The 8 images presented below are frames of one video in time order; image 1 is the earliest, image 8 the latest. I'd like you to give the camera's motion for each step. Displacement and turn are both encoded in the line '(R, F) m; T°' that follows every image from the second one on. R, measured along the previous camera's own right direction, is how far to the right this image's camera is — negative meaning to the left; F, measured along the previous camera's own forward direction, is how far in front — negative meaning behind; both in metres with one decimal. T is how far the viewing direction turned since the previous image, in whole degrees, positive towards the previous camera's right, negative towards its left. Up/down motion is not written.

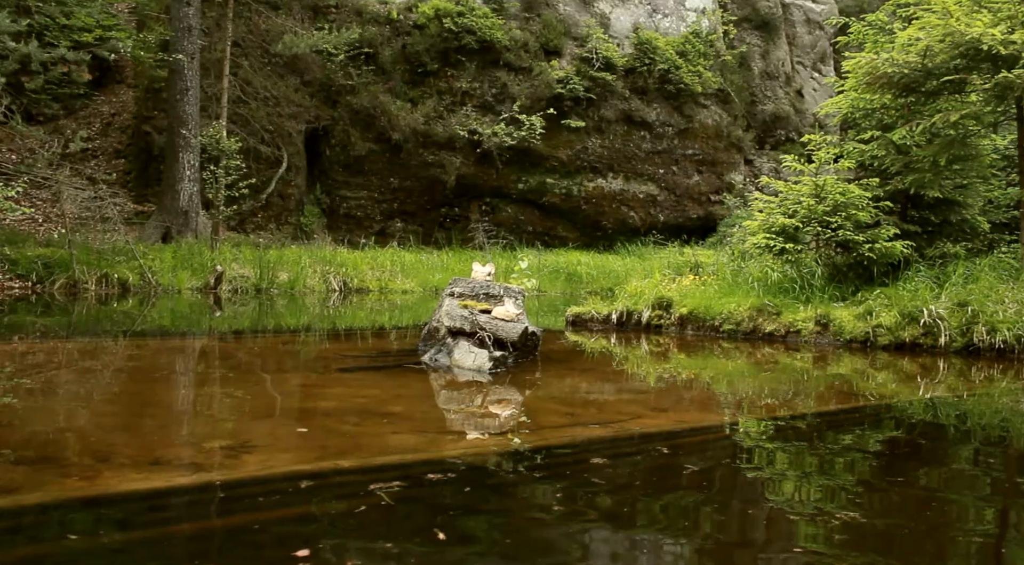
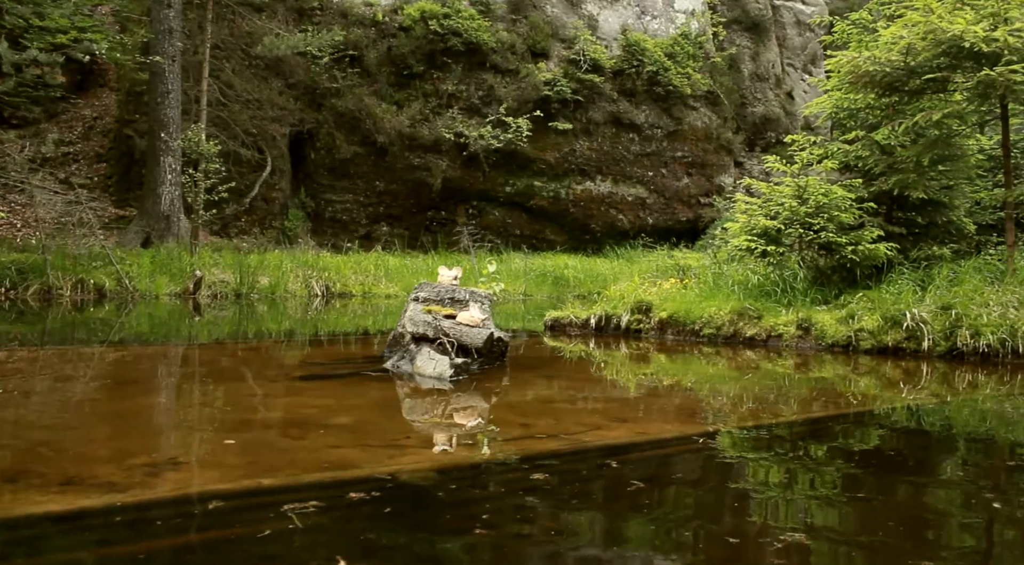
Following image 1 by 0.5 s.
(+0.2, +0.2) m; 0°
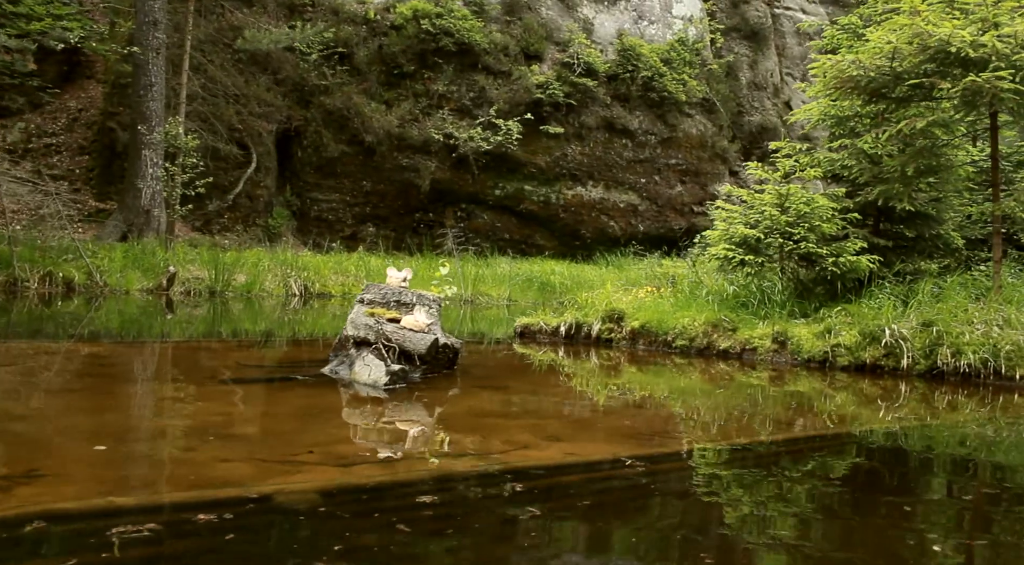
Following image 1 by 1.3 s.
(+0.3, +0.3) m; 0°
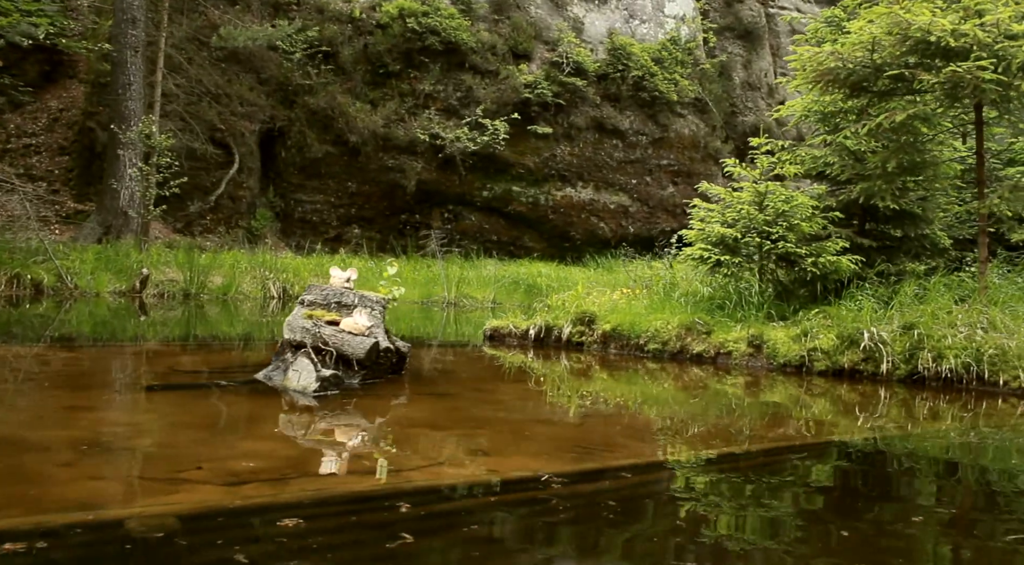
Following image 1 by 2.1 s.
(+0.3, +0.3) m; 0°
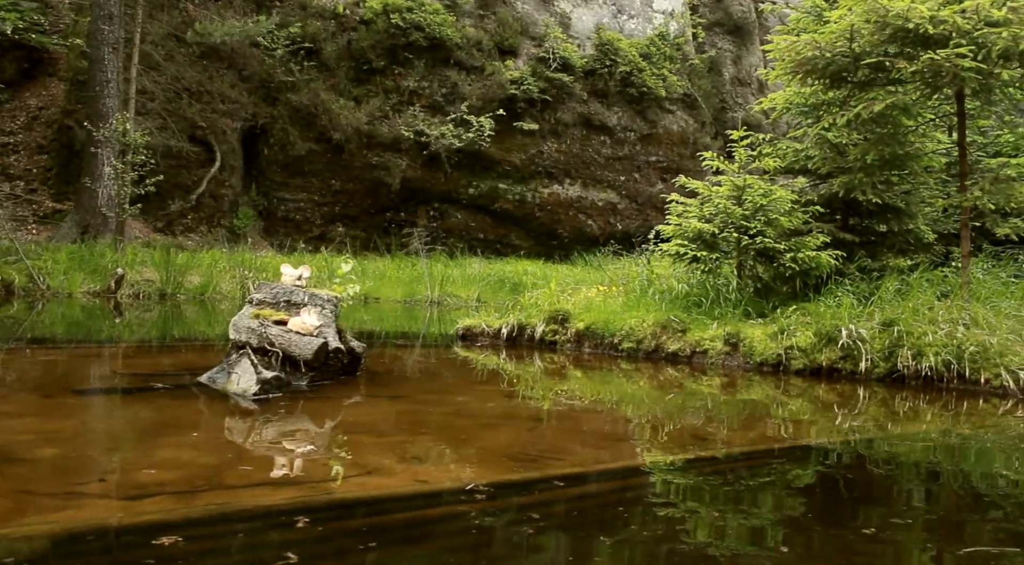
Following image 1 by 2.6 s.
(+0.2, +0.2) m; 0°
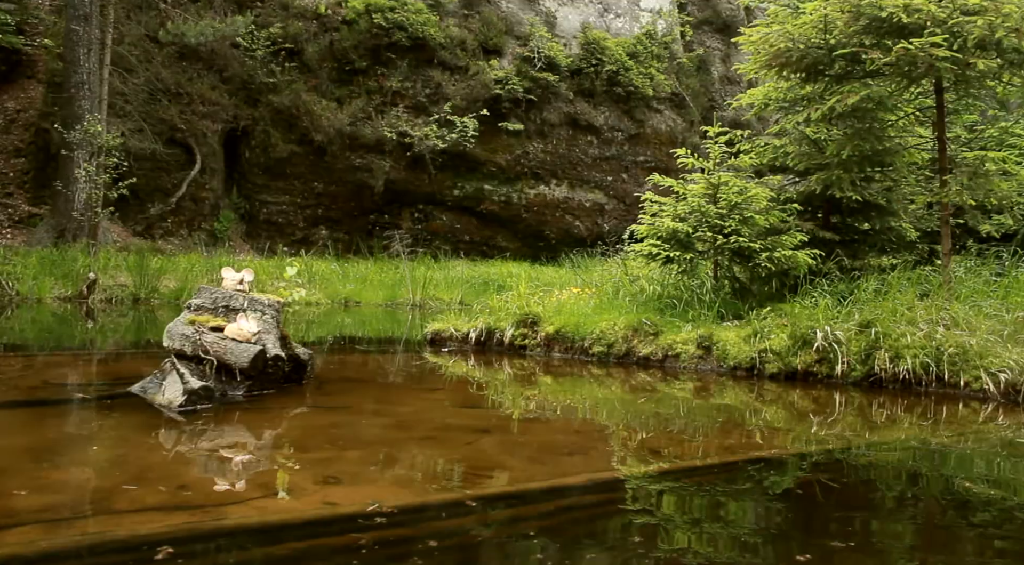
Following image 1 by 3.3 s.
(+0.2, +0.2) m; 0°
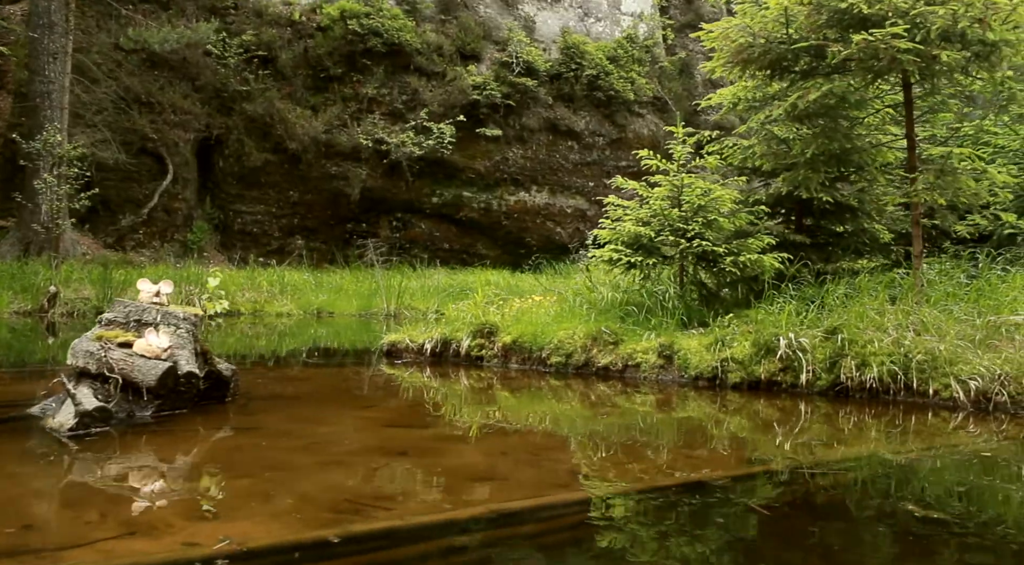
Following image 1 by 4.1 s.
(+0.3, +0.3) m; 0°
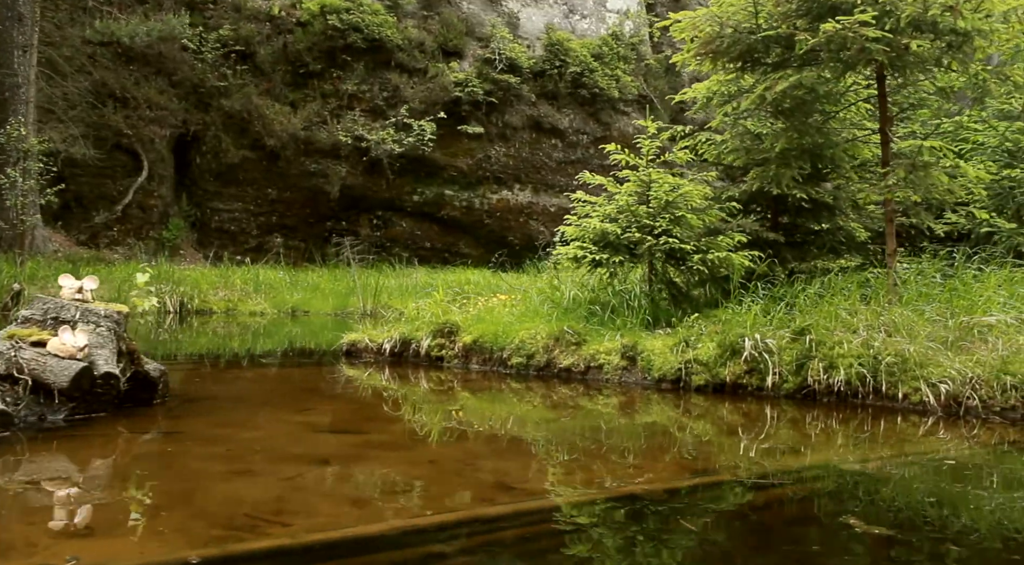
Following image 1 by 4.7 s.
(+0.2, +0.2) m; 0°
